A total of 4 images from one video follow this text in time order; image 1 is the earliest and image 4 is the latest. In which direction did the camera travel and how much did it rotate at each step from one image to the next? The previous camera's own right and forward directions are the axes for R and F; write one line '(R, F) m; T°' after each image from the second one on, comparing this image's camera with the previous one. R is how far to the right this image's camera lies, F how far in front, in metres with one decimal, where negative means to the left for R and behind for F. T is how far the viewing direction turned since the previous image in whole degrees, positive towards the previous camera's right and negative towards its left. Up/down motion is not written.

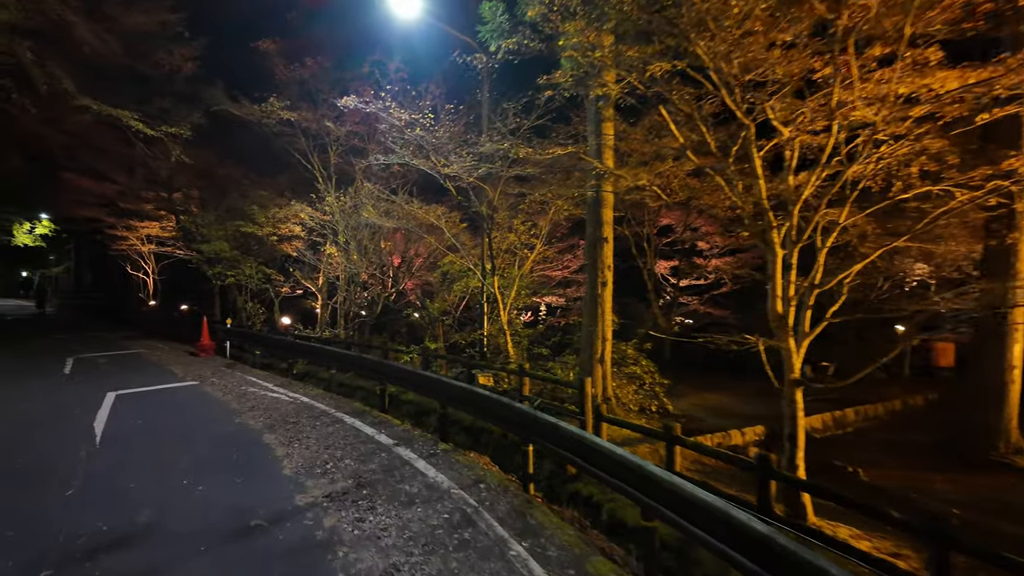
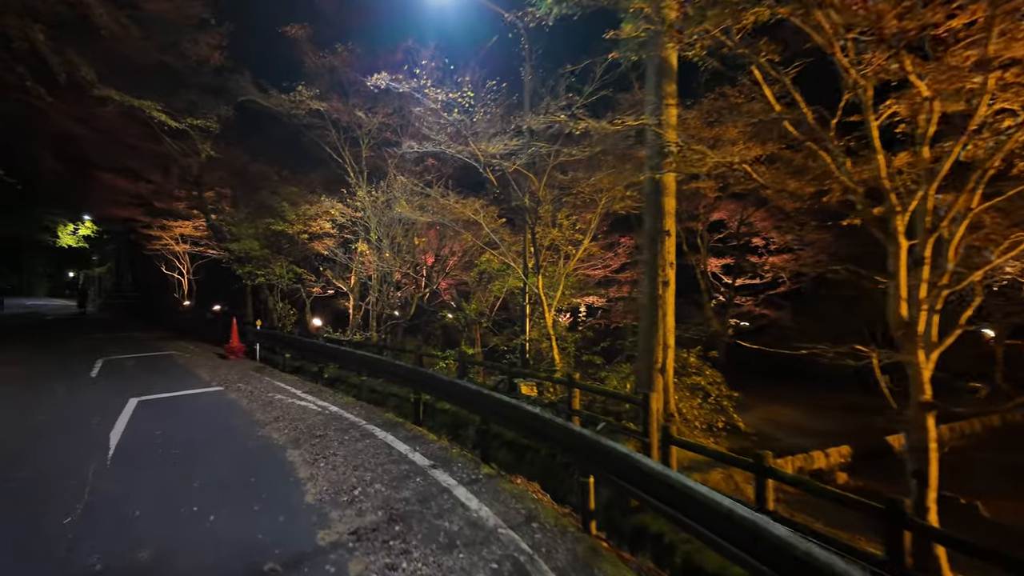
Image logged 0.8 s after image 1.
(-0.2, +1.0) m; -3°
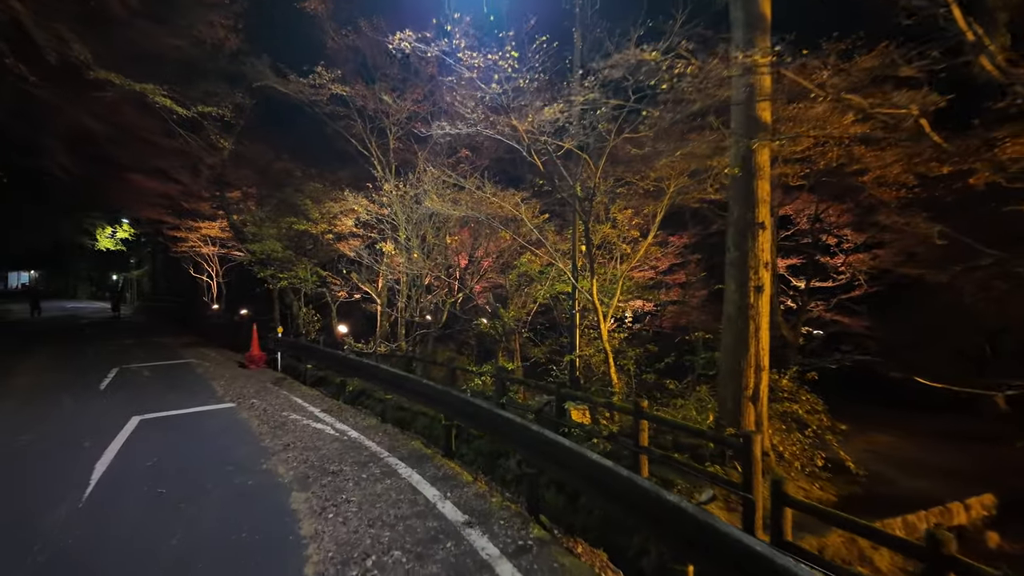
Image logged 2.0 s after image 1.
(-0.2, +1.5) m; -3°
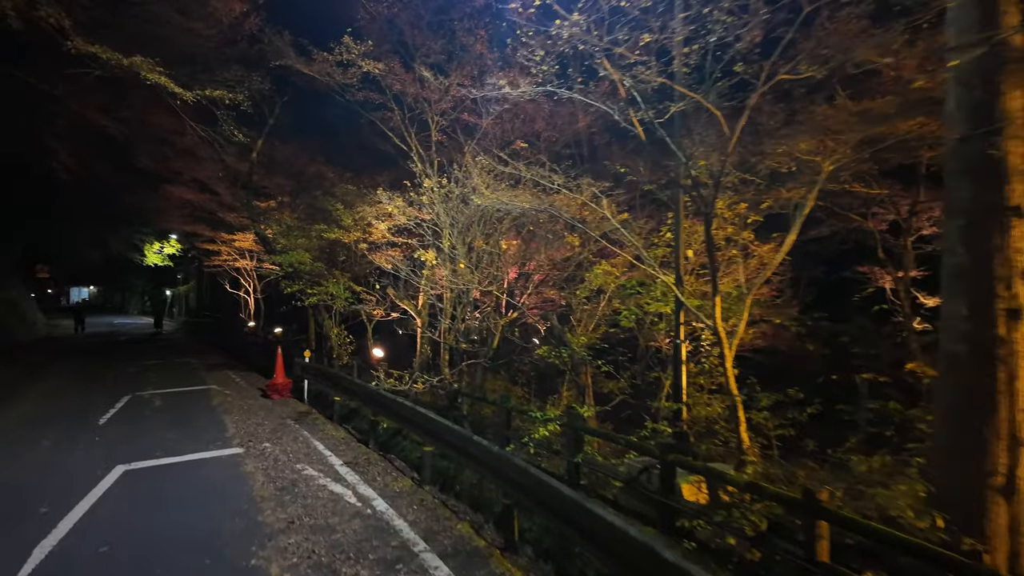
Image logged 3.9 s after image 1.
(-0.4, +2.2) m; -4°
